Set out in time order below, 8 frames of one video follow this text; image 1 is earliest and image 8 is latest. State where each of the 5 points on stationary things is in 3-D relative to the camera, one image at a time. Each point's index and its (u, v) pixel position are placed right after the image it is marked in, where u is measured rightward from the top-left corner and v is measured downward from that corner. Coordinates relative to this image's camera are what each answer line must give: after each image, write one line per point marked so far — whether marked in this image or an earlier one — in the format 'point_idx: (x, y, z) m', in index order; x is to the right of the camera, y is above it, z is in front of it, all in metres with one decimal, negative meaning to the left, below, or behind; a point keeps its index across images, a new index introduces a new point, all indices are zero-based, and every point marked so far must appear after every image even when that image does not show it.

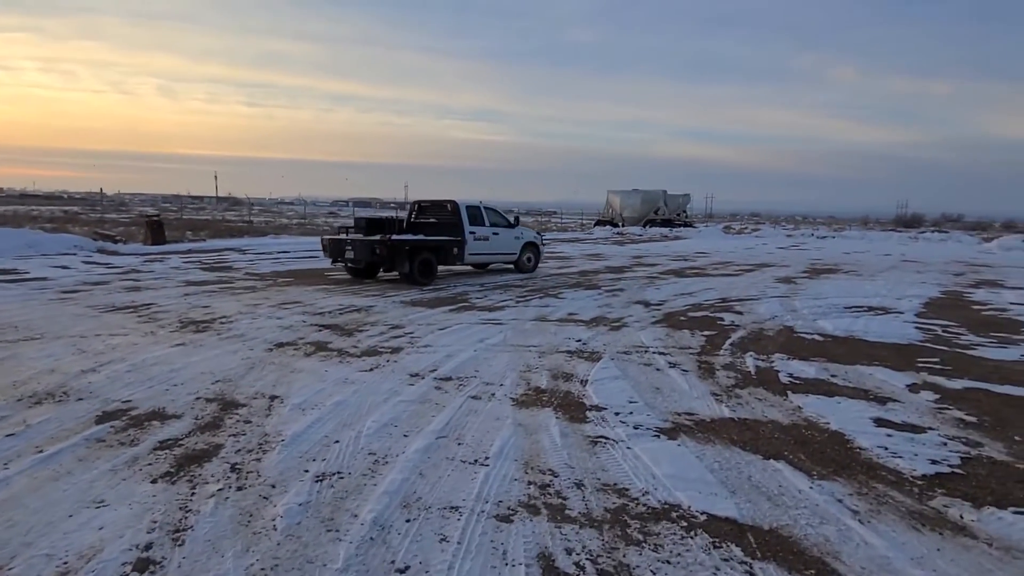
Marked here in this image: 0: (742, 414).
0: (+2.5, -1.1, +9.3) m
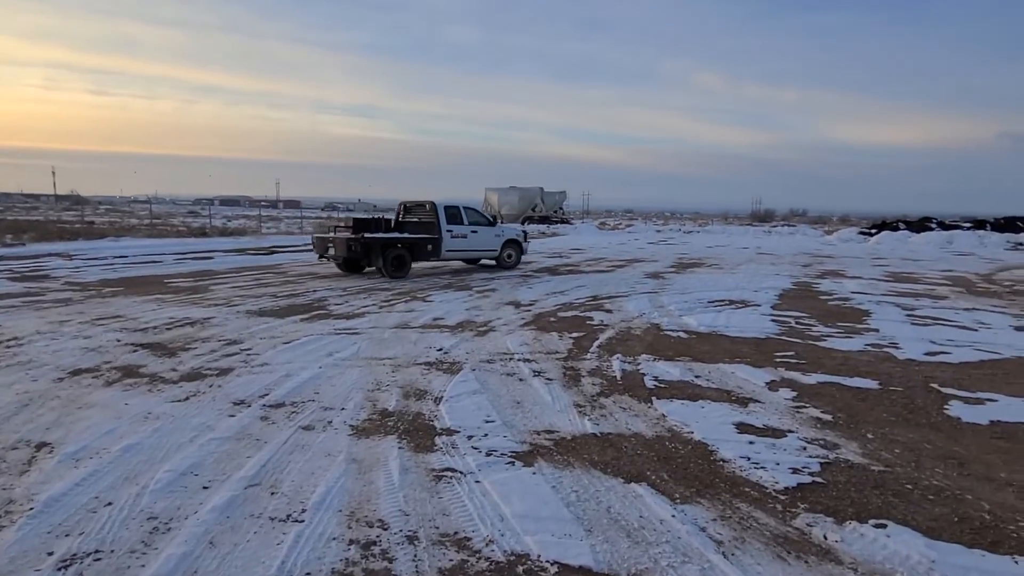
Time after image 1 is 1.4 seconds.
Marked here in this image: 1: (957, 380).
0: (+1.0, -1.2, +8.5) m
1: (+4.5, -0.8, +9.2) m
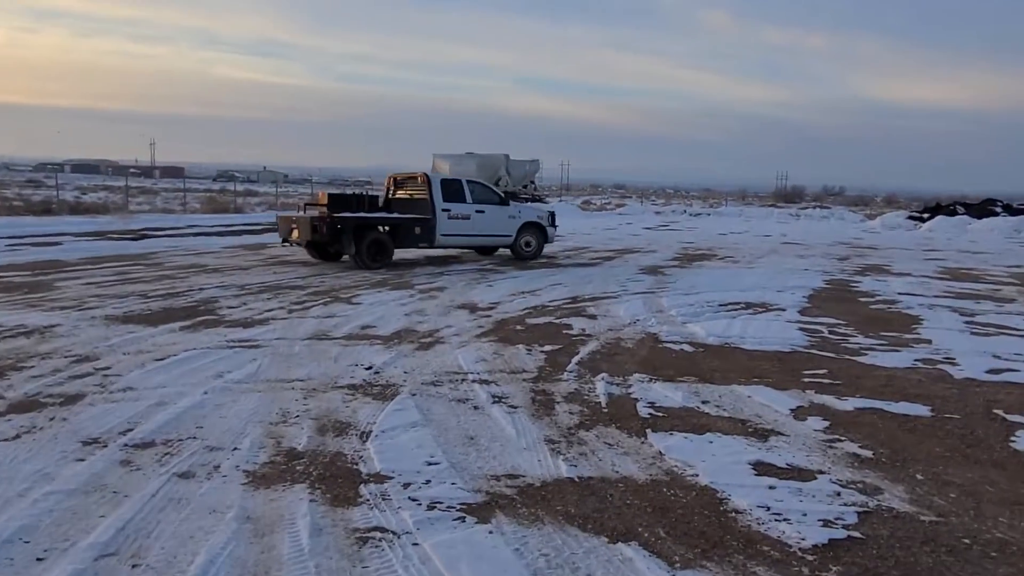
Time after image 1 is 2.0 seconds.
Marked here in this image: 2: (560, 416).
0: (+0.6, -1.3, +6.4) m
1: (+4.1, -0.9, +7.1) m
2: (+0.4, -0.9, +6.7) m
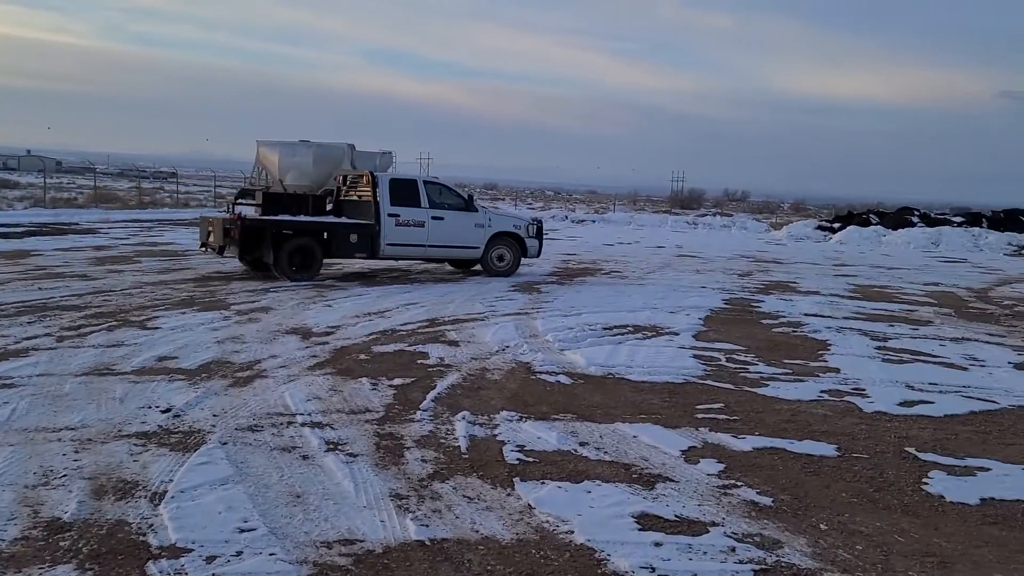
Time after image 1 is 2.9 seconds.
0: (-0.4, -1.4, +5.2) m
1: (+3.0, -1.1, +6.2) m
2: (-0.6, -1.1, +5.5) m
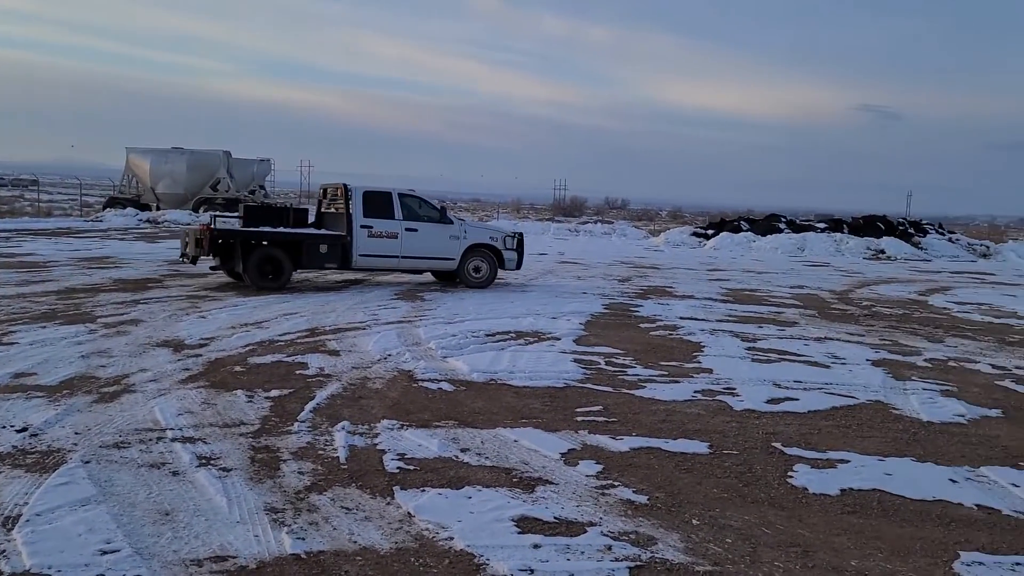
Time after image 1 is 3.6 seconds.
0: (-1.1, -1.5, +5.1) m
1: (+2.2, -1.1, +6.5) m
2: (-1.4, -1.2, +5.4) m
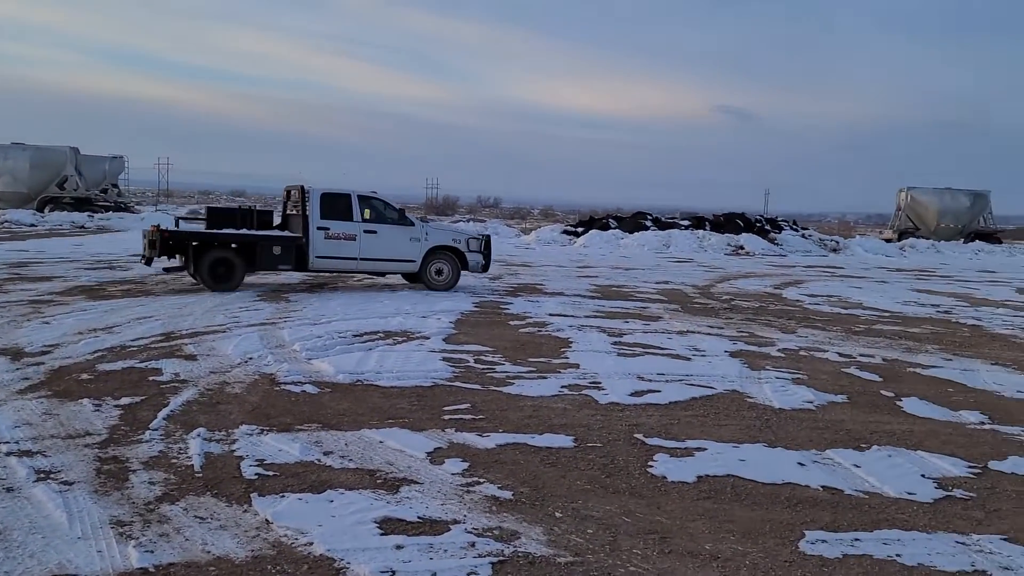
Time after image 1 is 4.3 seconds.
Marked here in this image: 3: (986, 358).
0: (-1.9, -1.5, +4.9) m
1: (+1.2, -1.1, +6.7) m
2: (-2.2, -1.2, +5.2) m
3: (+4.8, -0.7, +9.1) m
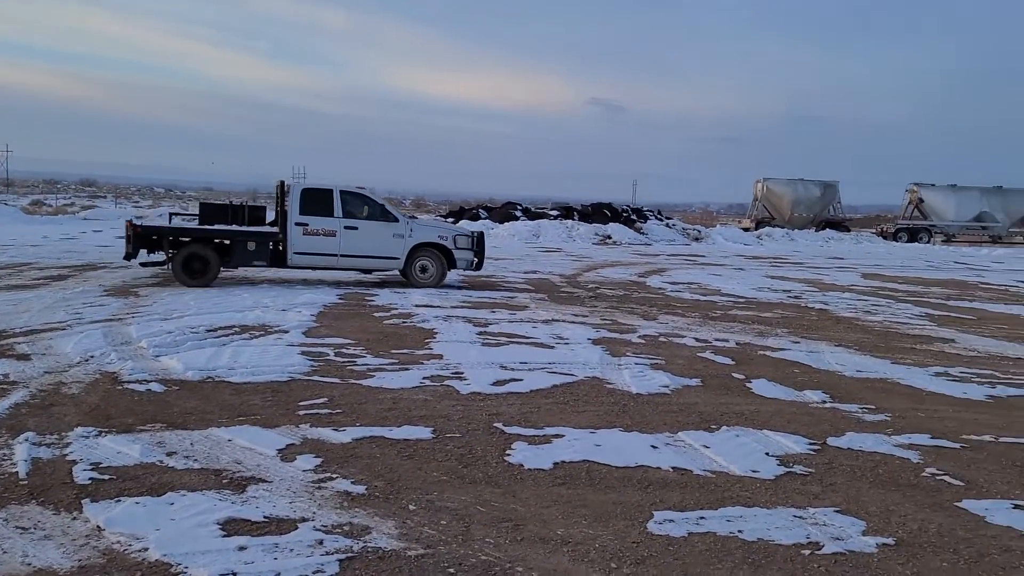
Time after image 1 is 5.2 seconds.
0: (-2.7, -1.5, +4.6) m
1: (+0.1, -1.0, +6.8) m
2: (-3.0, -1.1, +4.8) m
3: (+3.4, -0.6, +9.6) m
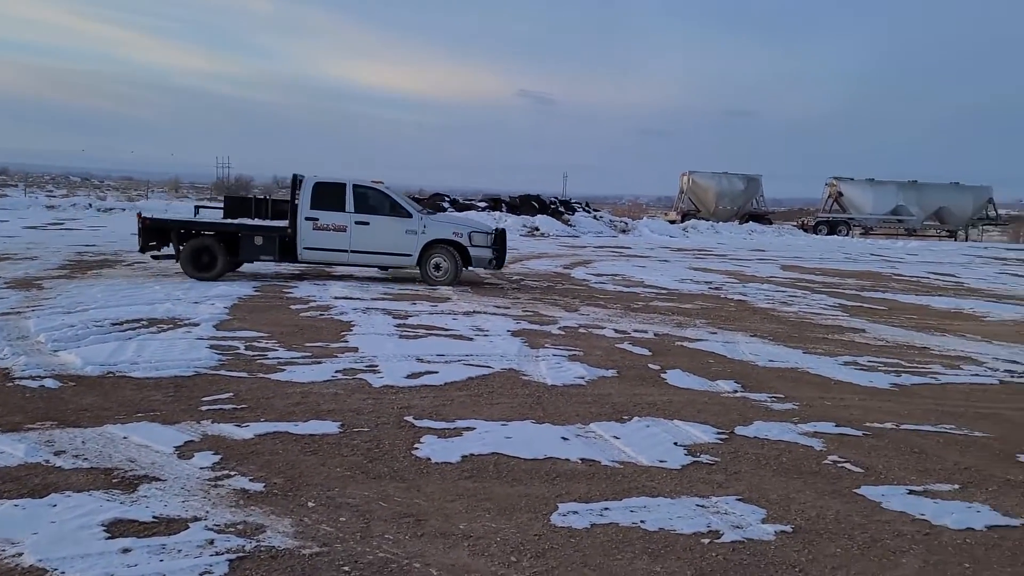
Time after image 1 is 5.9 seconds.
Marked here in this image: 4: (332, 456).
0: (-3.2, -1.4, +4.3) m
1: (-0.5, -0.9, +6.7) m
2: (-3.5, -1.1, +4.5) m
3: (+2.6, -0.5, +9.7) m
4: (-1.2, -1.1, +5.8) m
